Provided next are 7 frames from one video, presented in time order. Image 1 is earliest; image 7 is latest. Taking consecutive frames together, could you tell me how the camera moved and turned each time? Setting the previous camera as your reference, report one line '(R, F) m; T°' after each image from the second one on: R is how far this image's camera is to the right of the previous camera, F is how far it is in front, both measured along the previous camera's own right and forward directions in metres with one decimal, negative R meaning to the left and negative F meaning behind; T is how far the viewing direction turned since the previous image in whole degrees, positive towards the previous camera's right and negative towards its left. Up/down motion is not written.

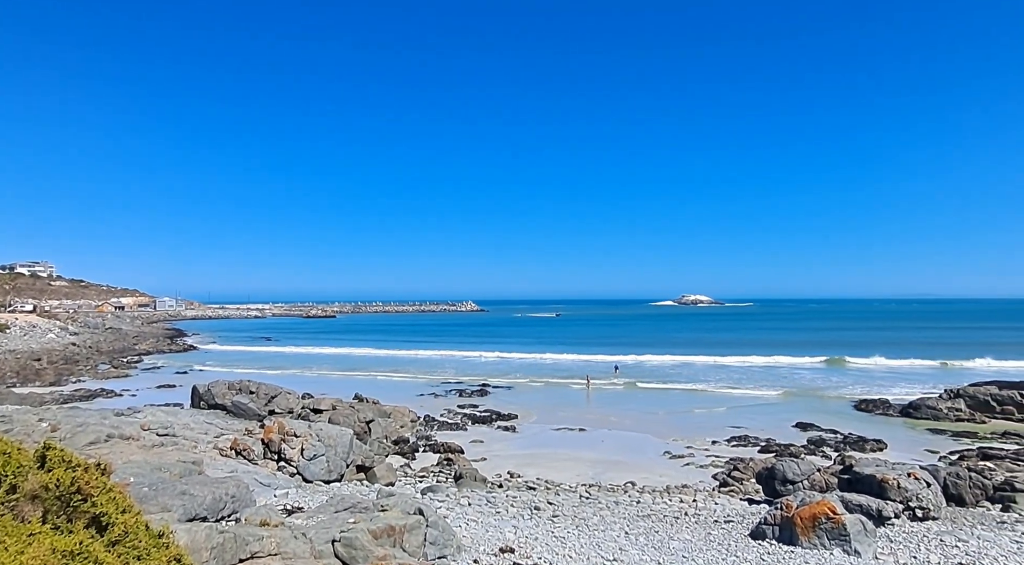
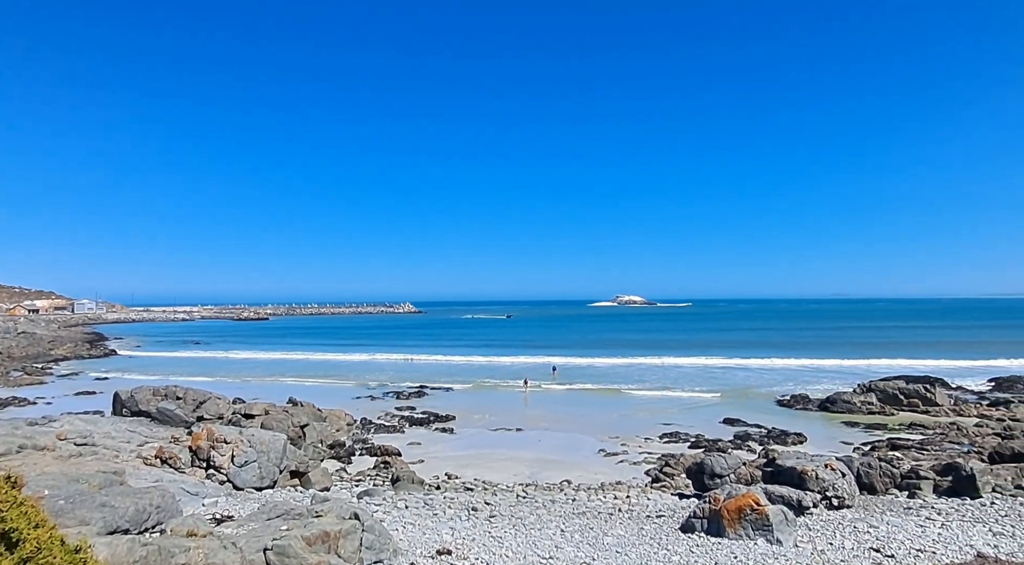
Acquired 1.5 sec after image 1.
(+1.0, -1.0) m; +5°
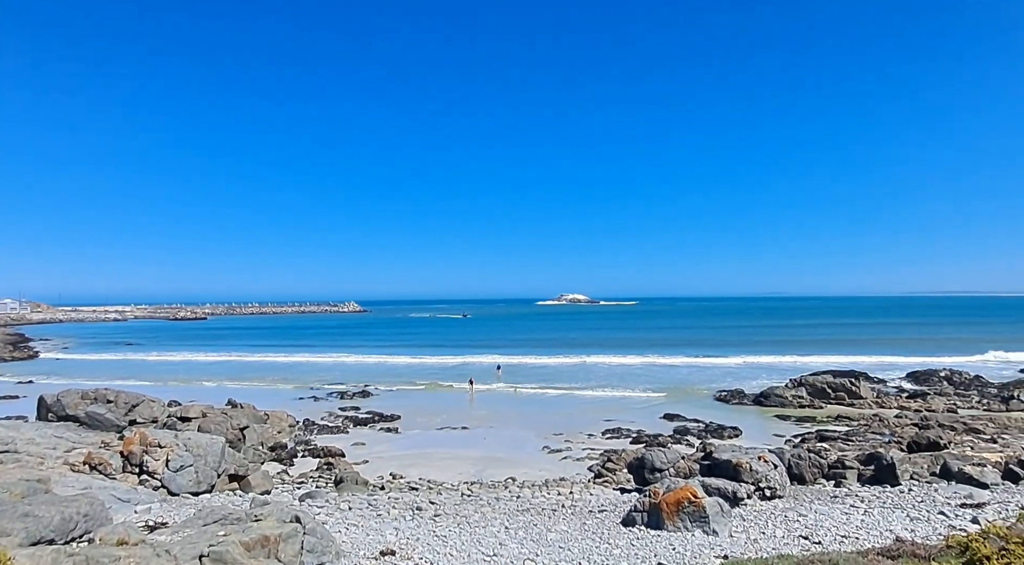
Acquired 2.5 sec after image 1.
(+1.5, -0.8) m; +4°
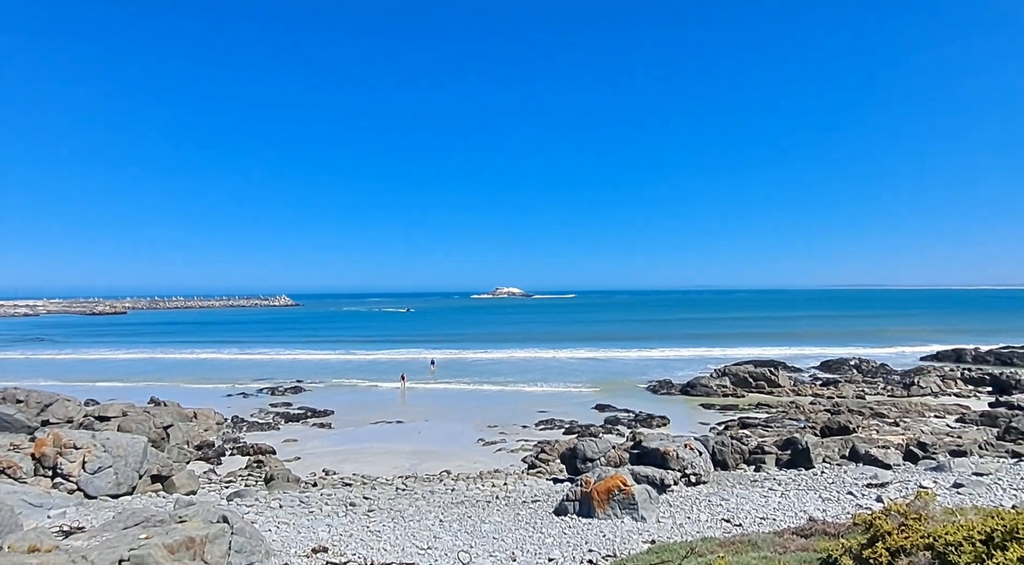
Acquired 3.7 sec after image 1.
(+1.5, -0.9) m; +5°
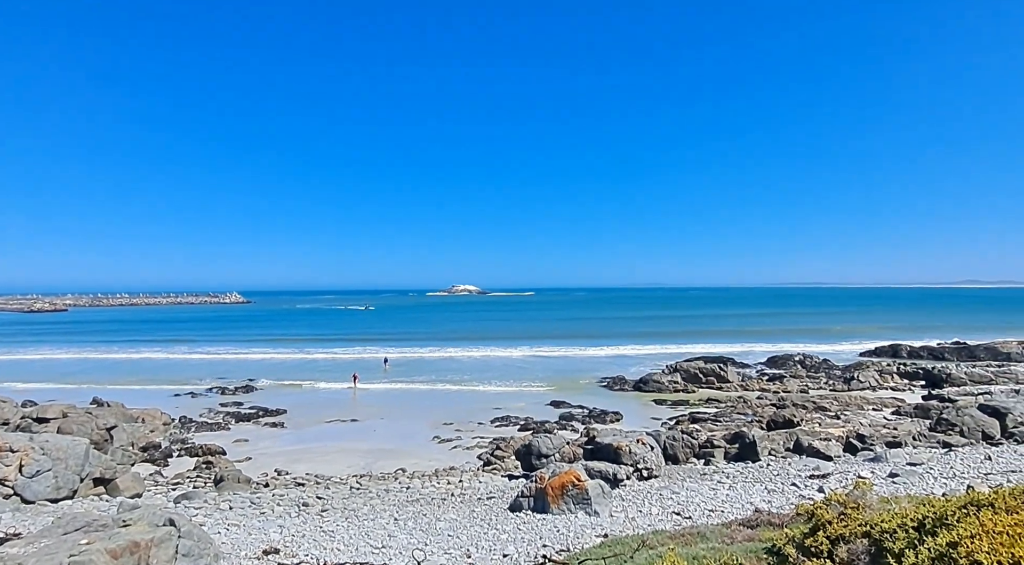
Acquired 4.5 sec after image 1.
(+0.9, -0.6) m; +4°
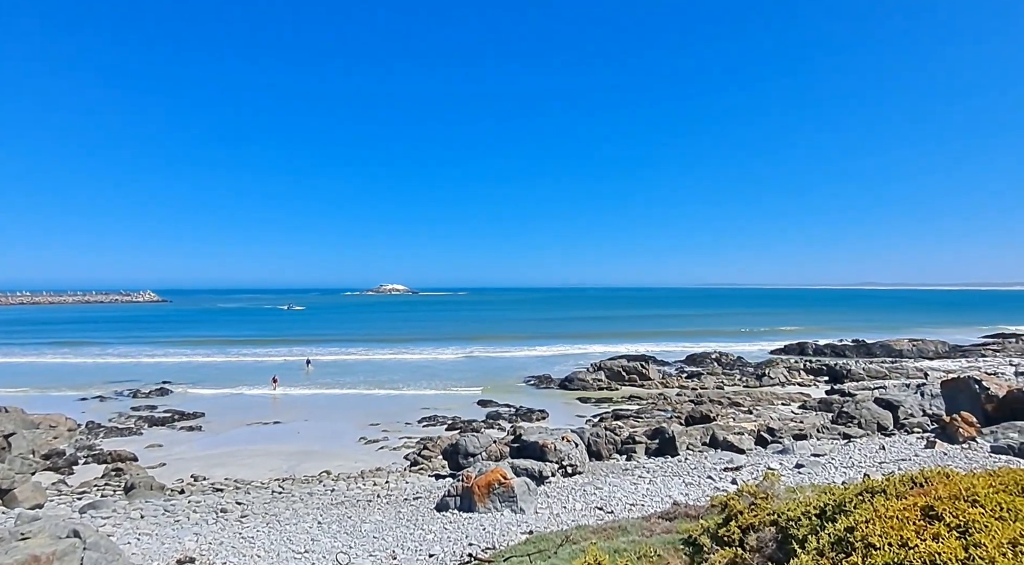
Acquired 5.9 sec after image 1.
(+1.5, -0.8) m; +6°
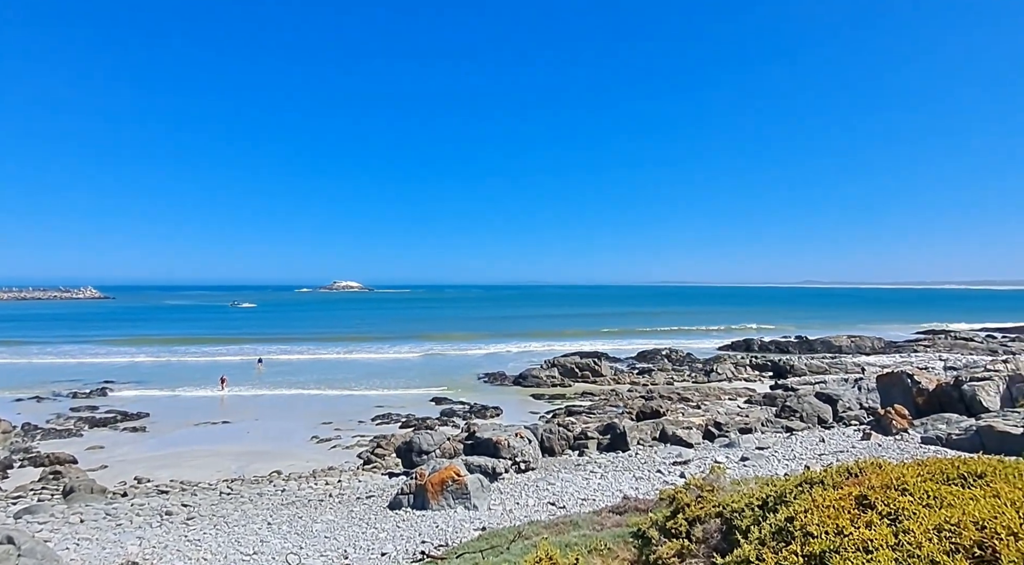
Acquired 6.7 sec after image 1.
(+1.5, -0.5) m; +4°
